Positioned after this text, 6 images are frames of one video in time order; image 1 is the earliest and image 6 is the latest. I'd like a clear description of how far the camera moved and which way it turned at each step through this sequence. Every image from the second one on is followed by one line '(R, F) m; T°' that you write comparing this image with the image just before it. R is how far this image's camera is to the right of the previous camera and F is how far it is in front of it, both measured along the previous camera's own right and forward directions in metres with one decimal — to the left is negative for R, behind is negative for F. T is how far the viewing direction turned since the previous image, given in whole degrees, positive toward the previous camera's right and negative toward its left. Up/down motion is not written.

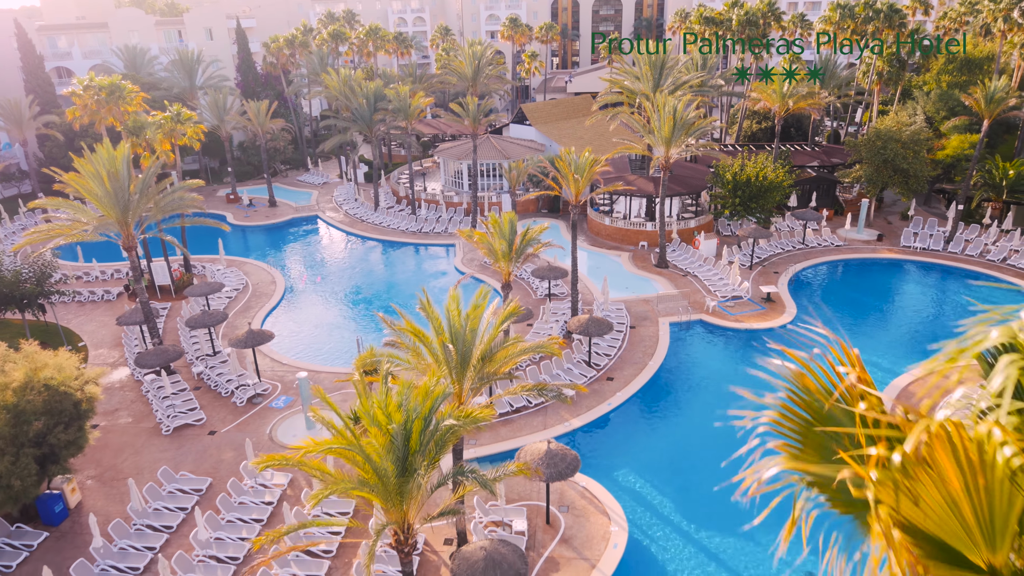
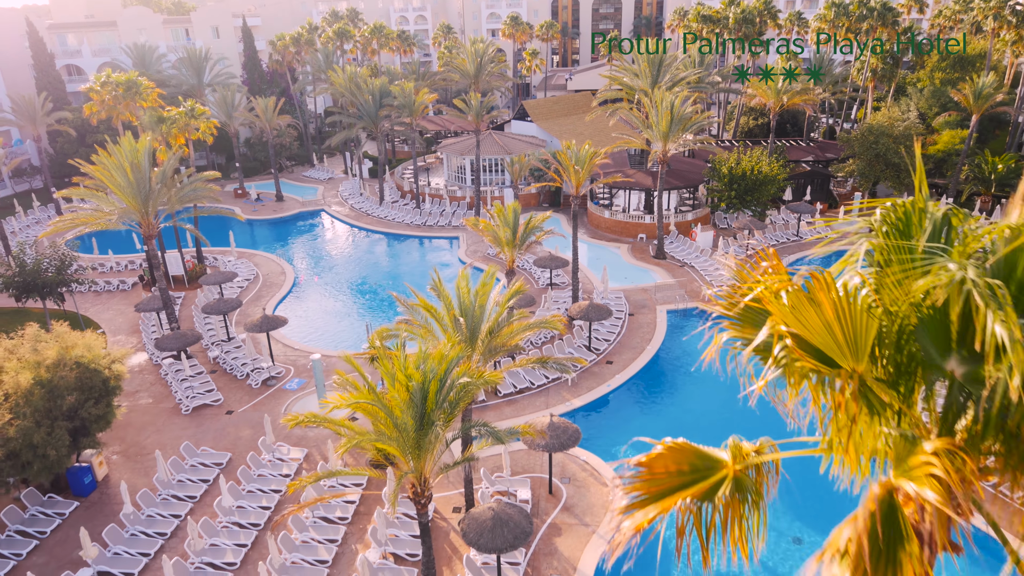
(-0.1, -0.8) m; 0°
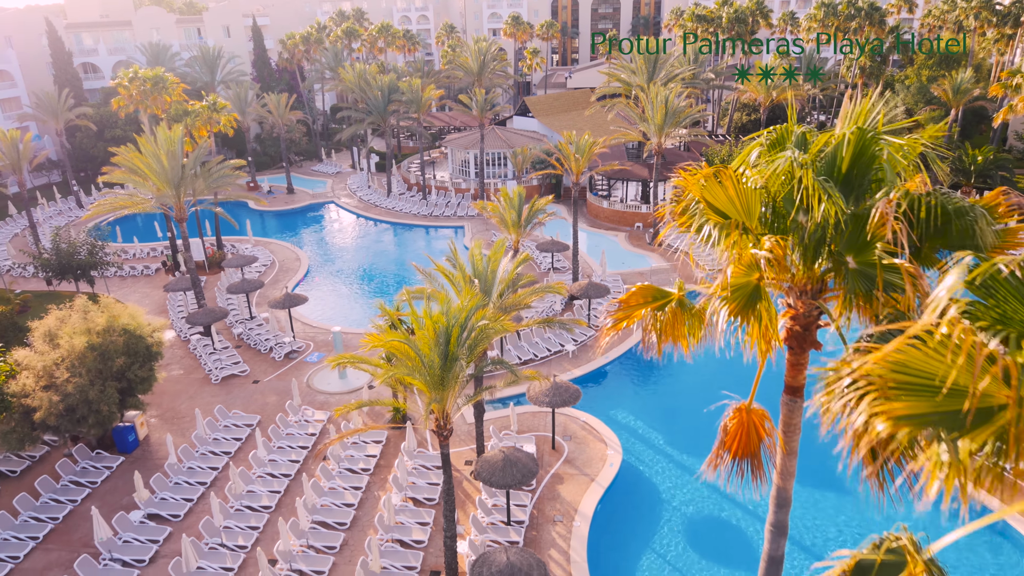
(-0.2, -1.5) m; 0°
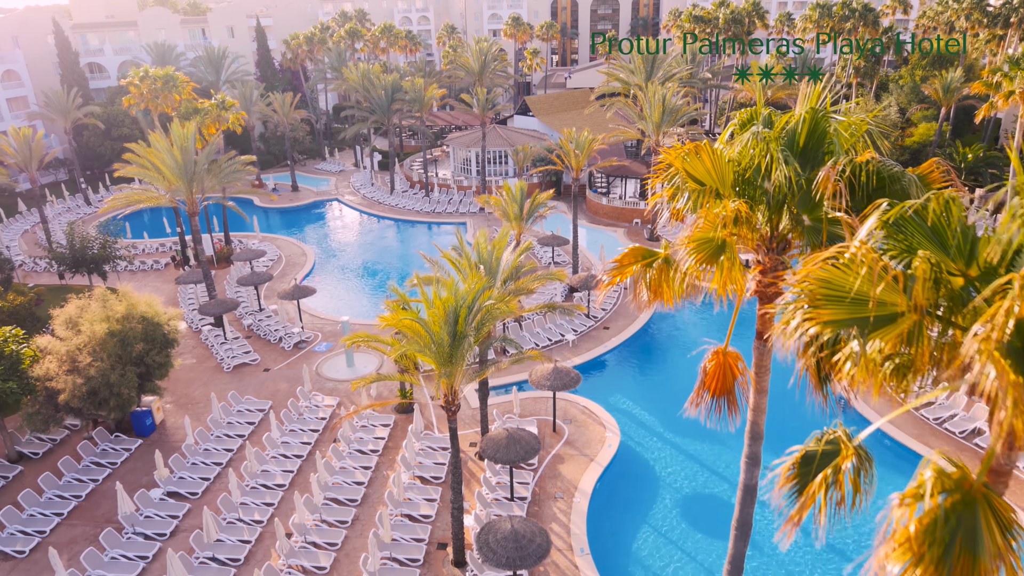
(-0.1, -0.7) m; 0°
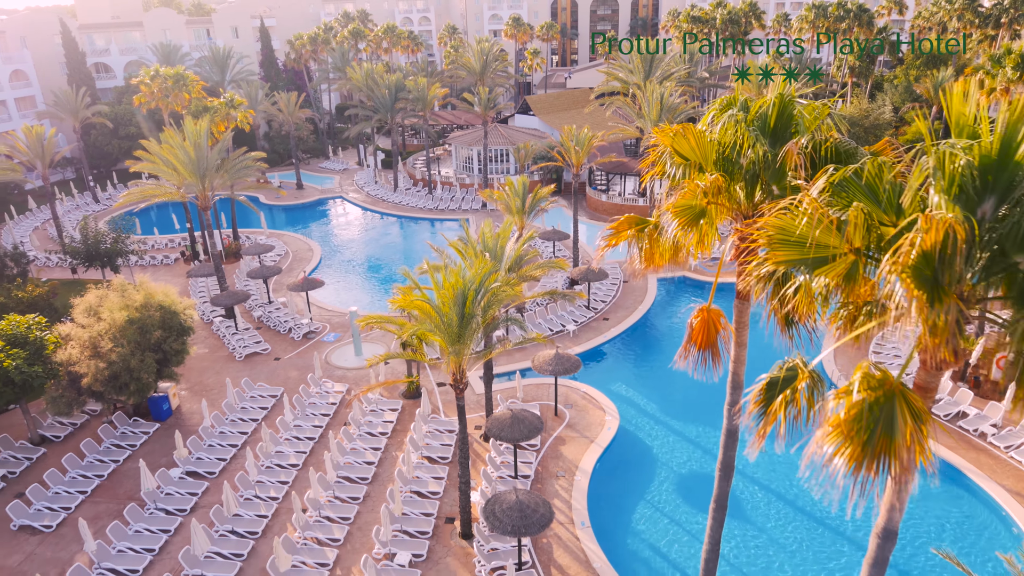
(-0.1, -0.7) m; 0°
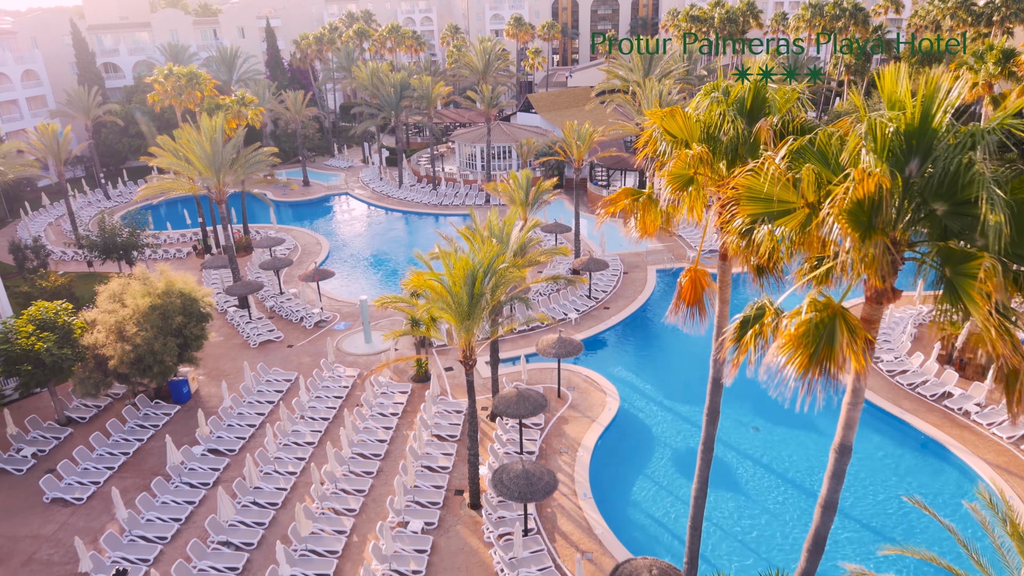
(-0.1, -0.8) m; 0°
